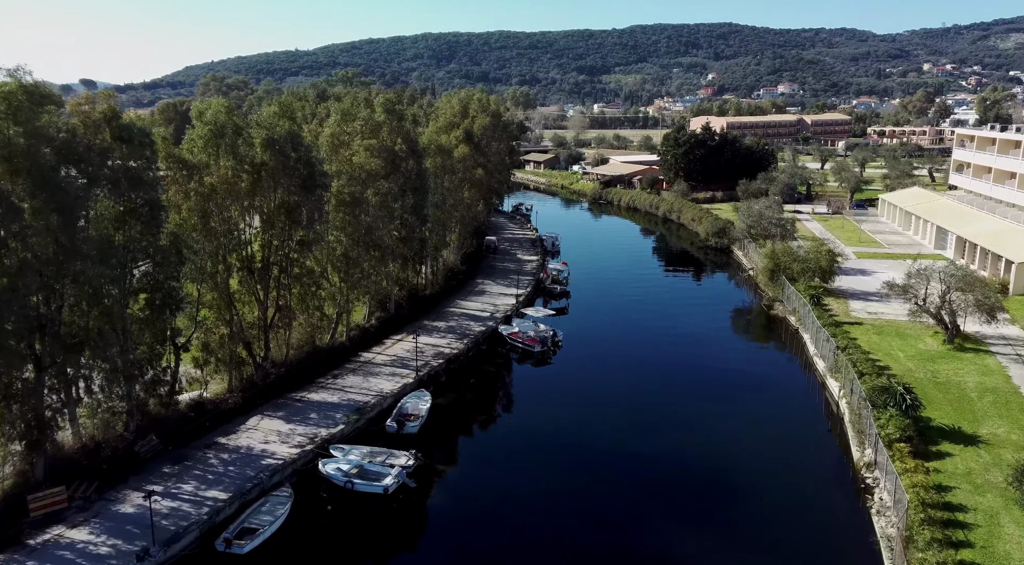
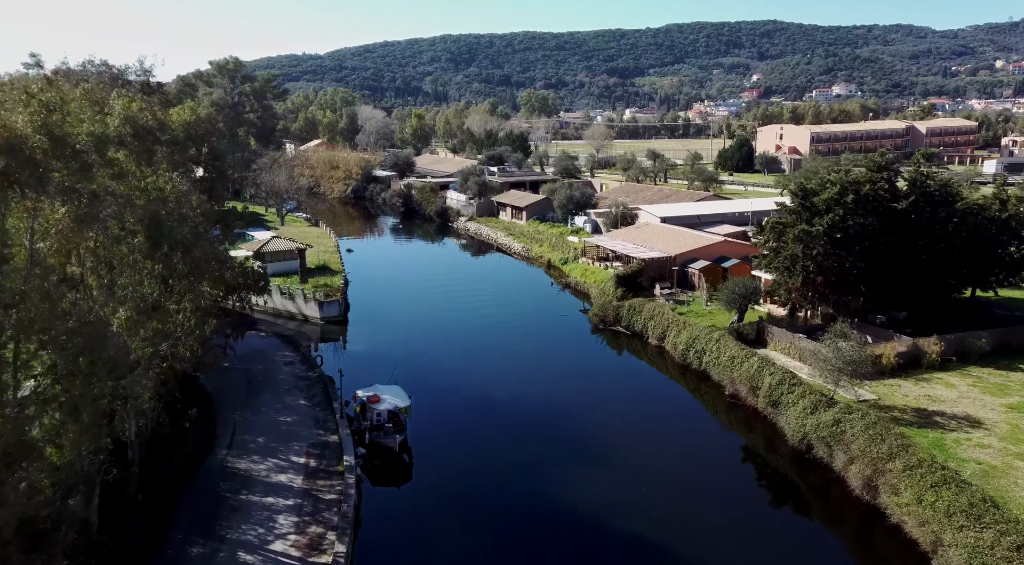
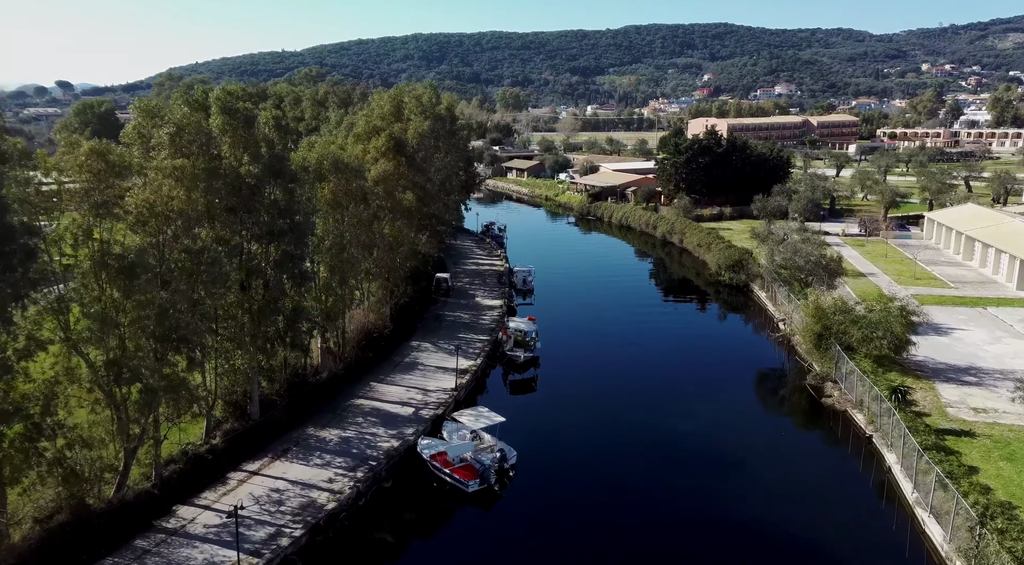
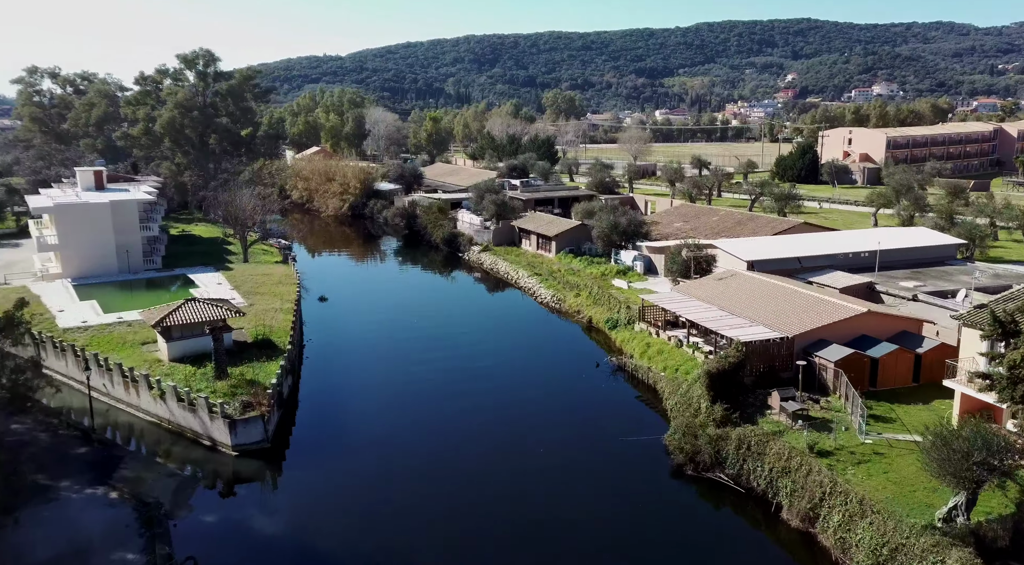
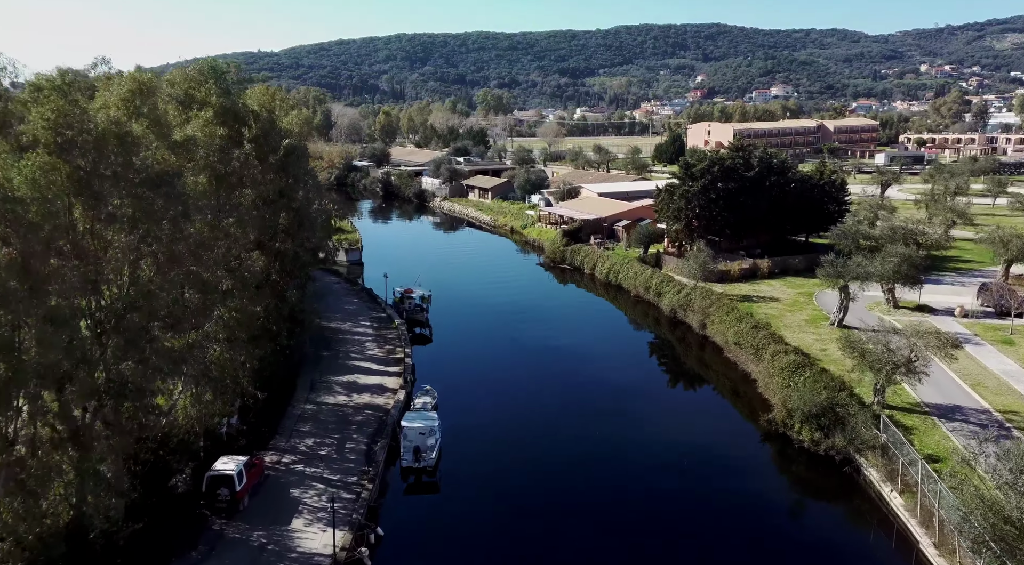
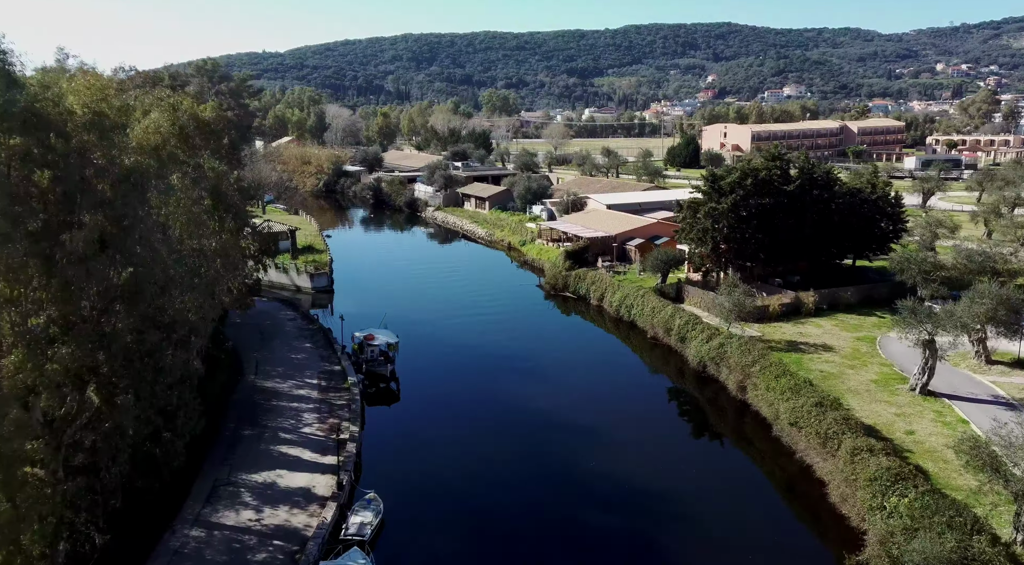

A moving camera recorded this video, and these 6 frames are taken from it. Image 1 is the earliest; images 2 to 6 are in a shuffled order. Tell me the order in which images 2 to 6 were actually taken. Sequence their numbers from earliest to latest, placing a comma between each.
3, 5, 6, 2, 4
